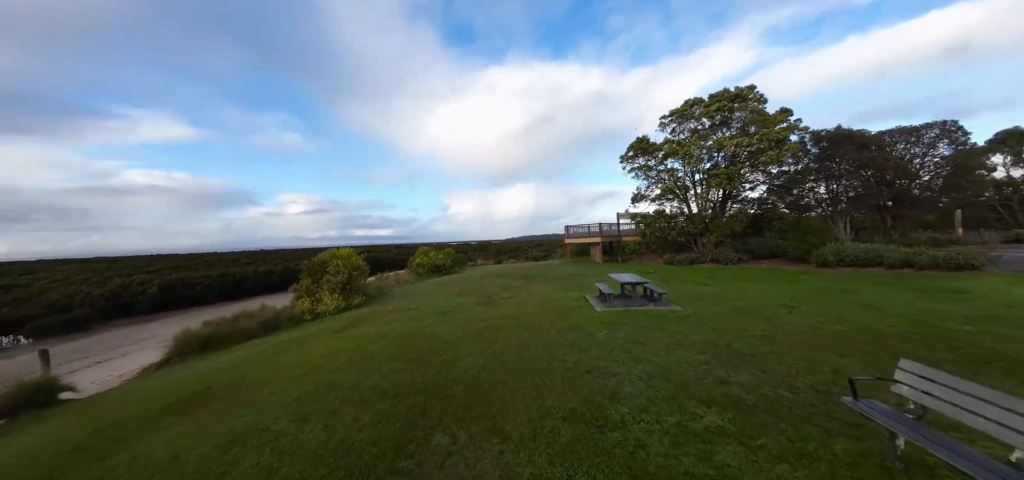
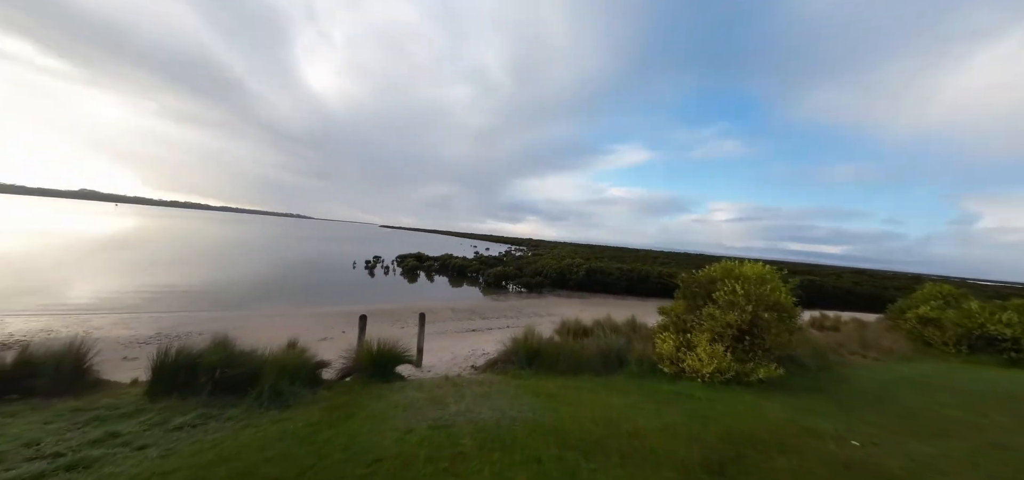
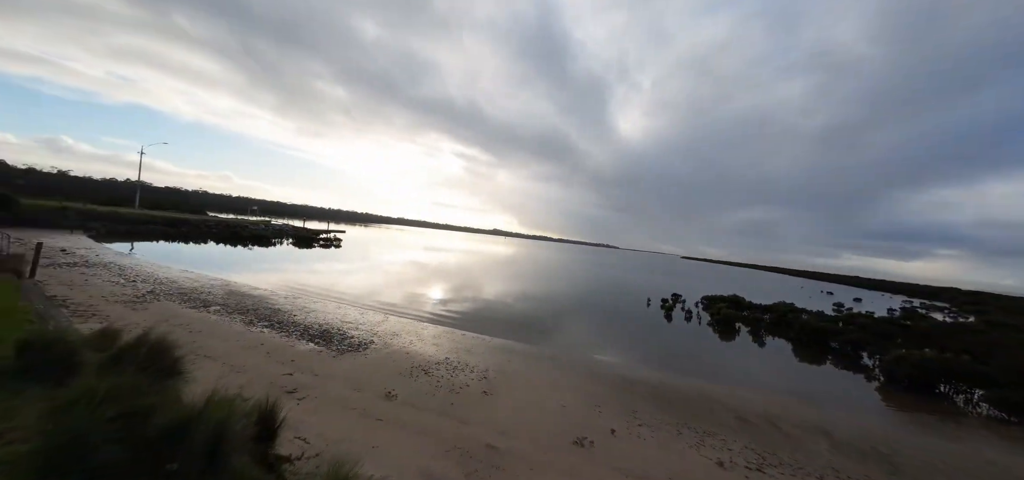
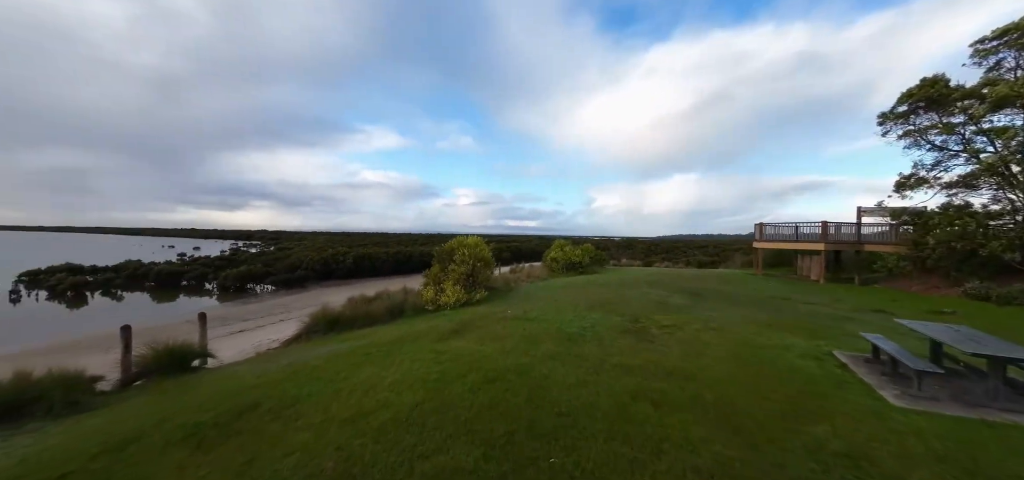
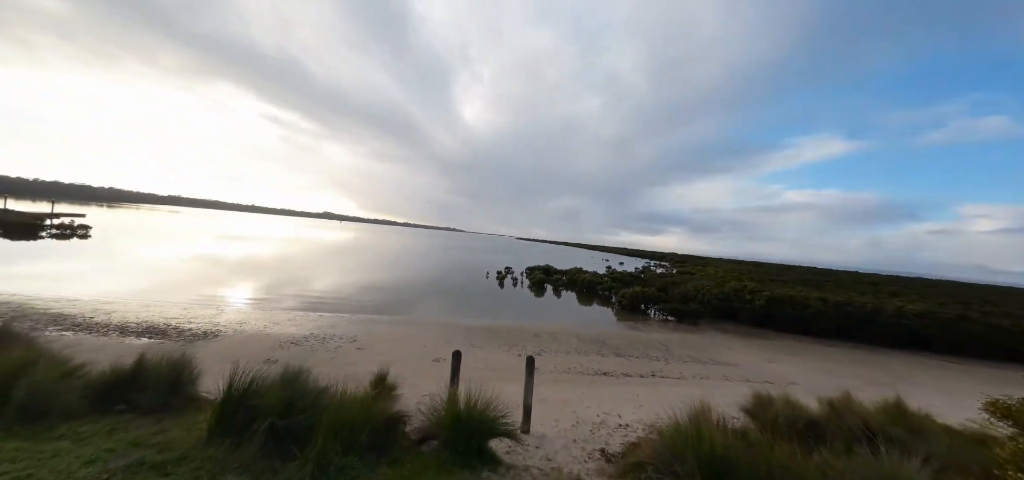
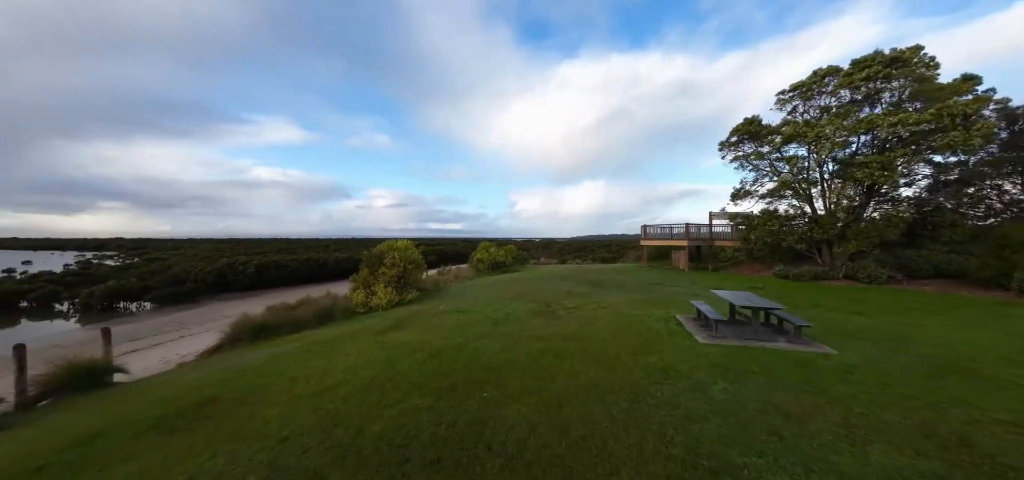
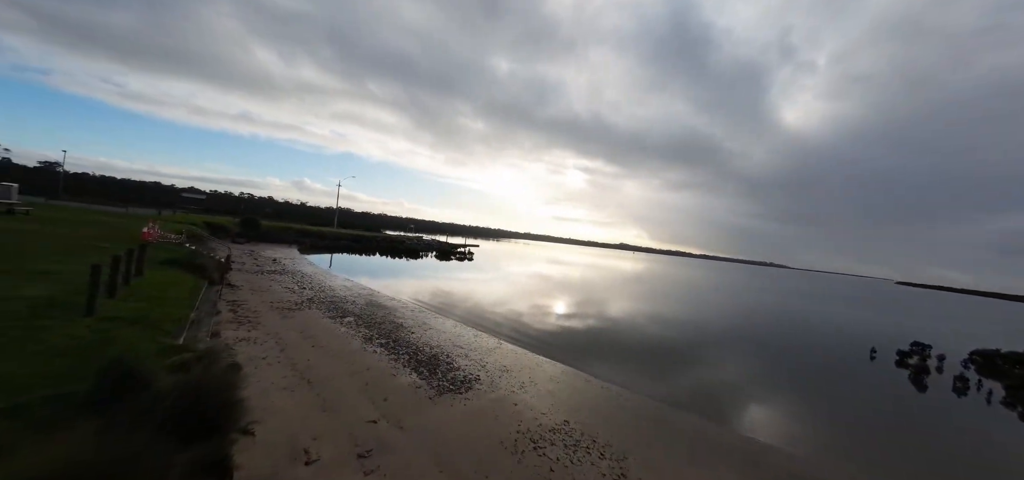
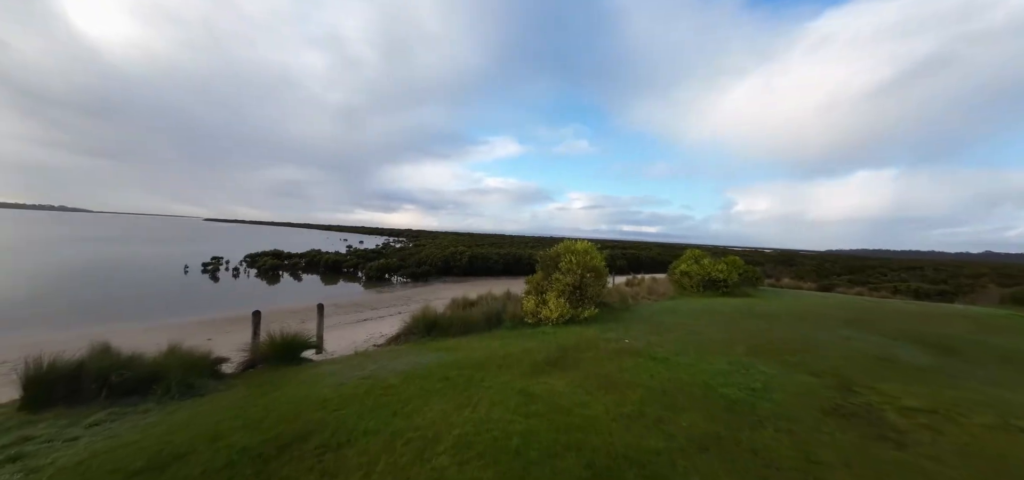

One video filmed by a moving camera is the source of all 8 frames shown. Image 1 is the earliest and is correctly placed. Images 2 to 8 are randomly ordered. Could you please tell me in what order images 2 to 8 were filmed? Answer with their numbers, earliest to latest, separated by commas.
6, 4, 8, 2, 5, 3, 7
